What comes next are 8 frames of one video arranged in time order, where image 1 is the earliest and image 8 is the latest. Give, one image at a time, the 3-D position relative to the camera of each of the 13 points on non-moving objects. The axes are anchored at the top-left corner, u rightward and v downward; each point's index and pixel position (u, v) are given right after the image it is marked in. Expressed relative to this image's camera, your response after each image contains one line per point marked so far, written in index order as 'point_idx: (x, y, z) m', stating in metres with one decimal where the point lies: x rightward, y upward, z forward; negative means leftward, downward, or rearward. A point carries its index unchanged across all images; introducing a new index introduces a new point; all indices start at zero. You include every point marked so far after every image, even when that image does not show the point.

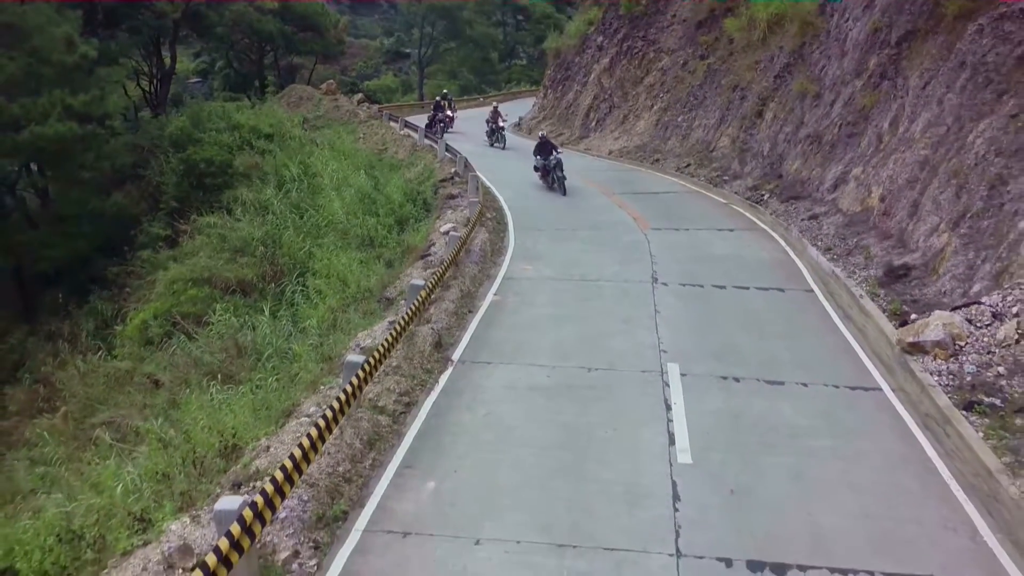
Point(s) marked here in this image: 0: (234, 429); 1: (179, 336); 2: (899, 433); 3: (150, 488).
0: (-2.4, -1.2, +9.2) m
1: (-5.3, -0.7, +16.5) m
2: (+3.1, -1.2, +8.5) m
3: (-2.7, -1.5, +8.0) m
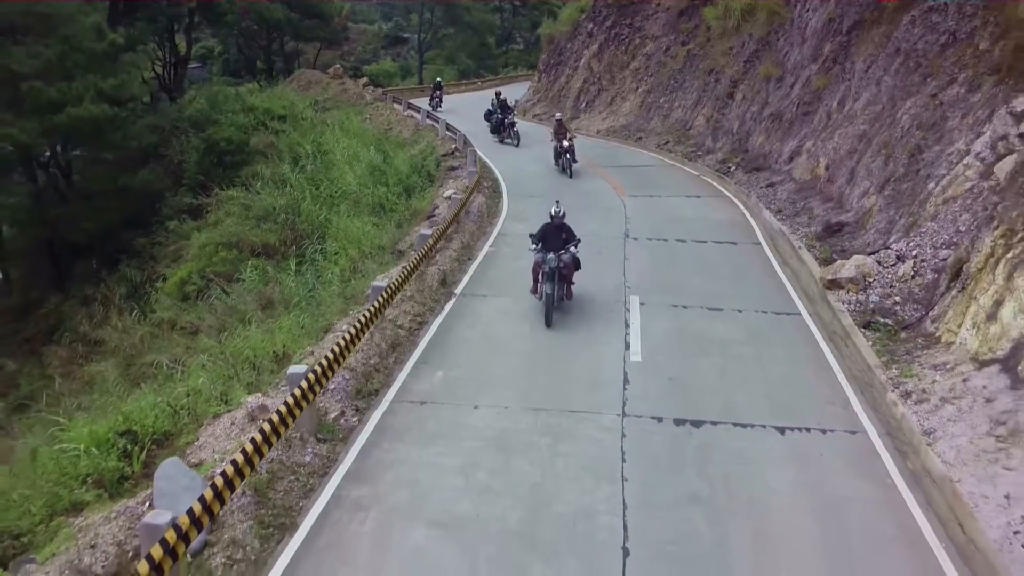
0: (-2.5, -0.6, +11.5) m
1: (-5.4, 0.0, +18.8) m
2: (+3.1, -0.6, +10.8) m
3: (-2.8, -0.9, +10.3) m
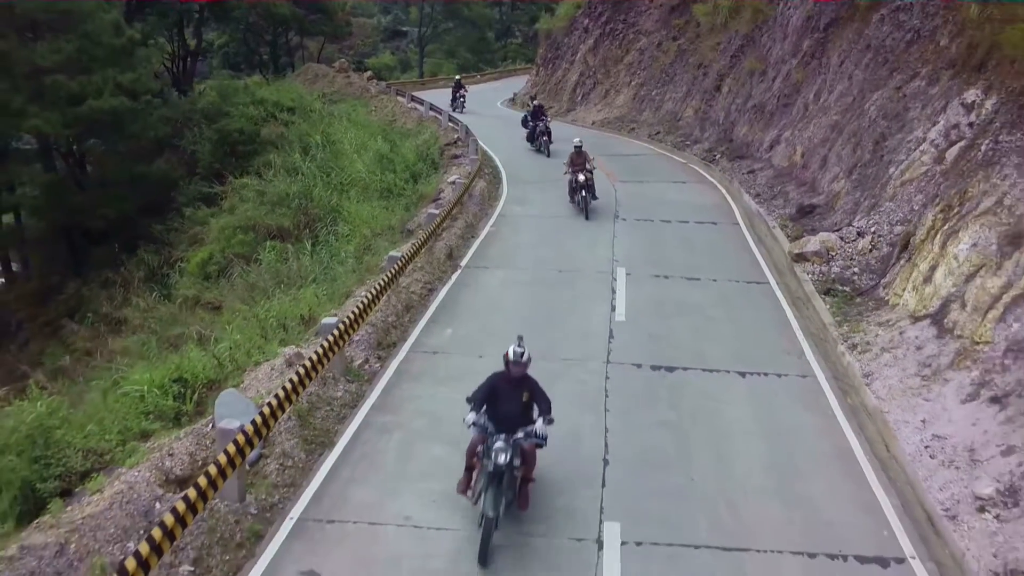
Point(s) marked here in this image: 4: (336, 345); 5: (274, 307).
0: (-2.5, -0.3, +12.9) m
1: (-5.4, +0.4, +20.2) m
2: (+3.0, -0.2, +12.2) m
3: (-2.8, -0.6, +11.7) m
4: (-1.6, -0.5, +9.4) m
5: (-3.3, -0.2, +14.4) m
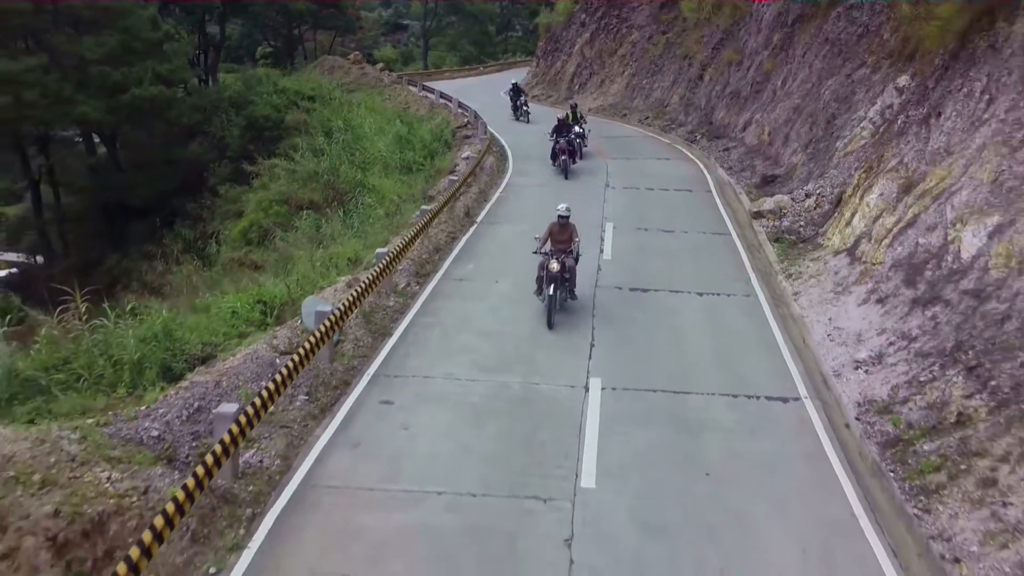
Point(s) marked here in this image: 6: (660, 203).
0: (-2.4, +0.5, +15.7) m
1: (-5.3, +1.2, +23.0) m
2: (+3.2, +0.5, +15.1) m
3: (-2.7, +0.2, +14.6) m
4: (-1.5, +0.2, +12.3) m
5: (-3.2, +0.6, +17.3) m
6: (+2.6, +1.5, +18.4) m
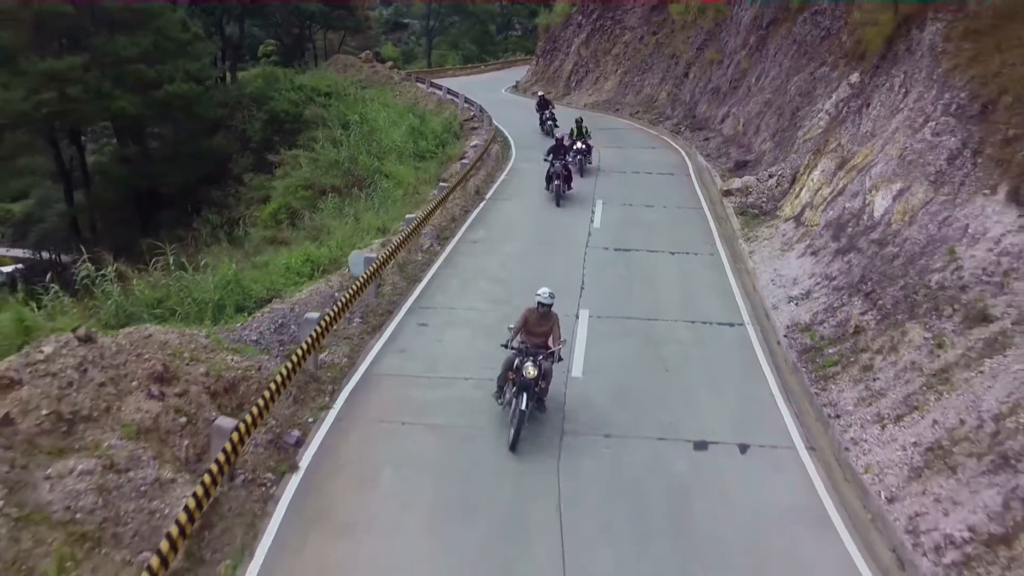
0: (-2.3, +1.1, +18.4) m
1: (-5.2, +1.8, +25.7) m
2: (+3.2, +1.1, +17.8) m
3: (-2.7, +0.8, +17.3) m
4: (-1.4, +0.8, +15.0) m
5: (-3.1, +1.2, +19.9) m
6: (+2.7, +2.1, +21.1) m
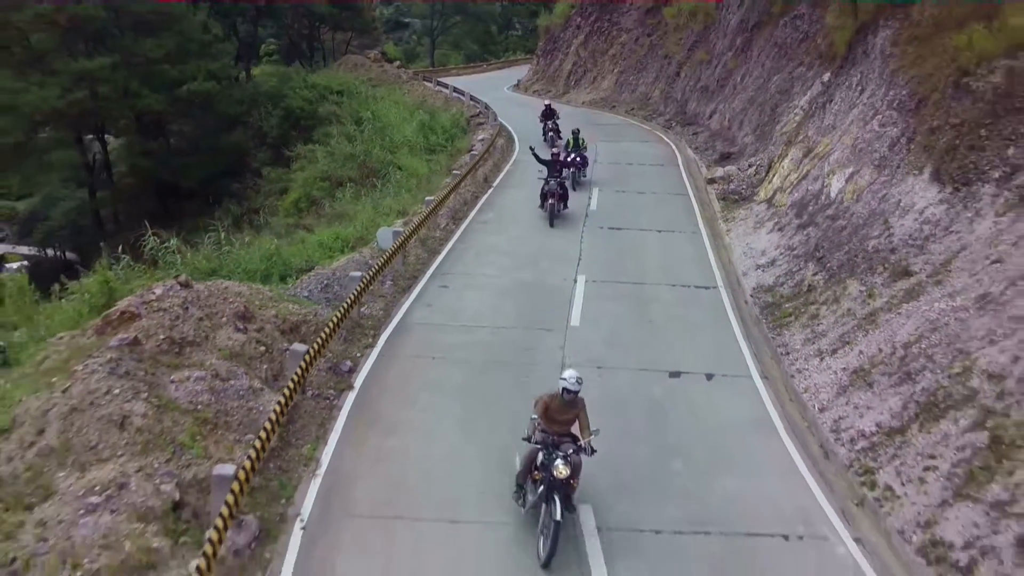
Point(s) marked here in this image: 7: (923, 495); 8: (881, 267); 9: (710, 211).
0: (-2.2, +1.5, +20.5) m
1: (-5.1, +2.2, +27.8) m
2: (+3.3, +1.5, +19.9) m
3: (-2.5, +1.2, +19.4) m
4: (-1.3, +1.3, +17.1) m
5: (-3.0, +1.6, +22.0) m
6: (+2.8, +2.5, +23.2) m
7: (+3.1, -1.6, +7.9) m
8: (+4.1, +0.2, +11.7) m
9: (+3.7, +1.4, +19.4) m
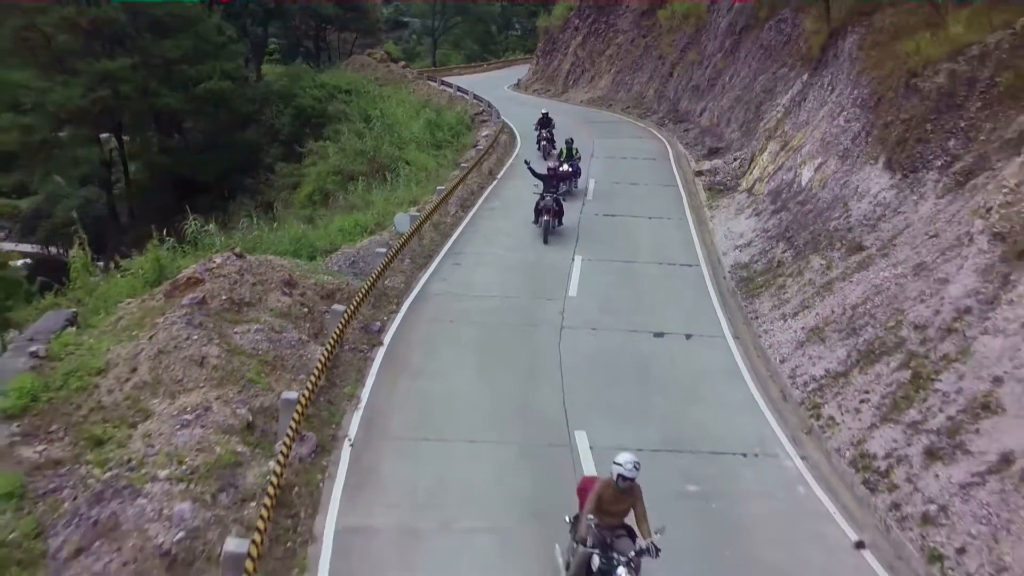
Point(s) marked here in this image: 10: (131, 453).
0: (-2.1, +1.8, +22.2) m
1: (-5.1, +2.6, +29.5) m
2: (+3.4, +1.9, +21.6) m
3: (-2.5, +1.5, +21.1) m
4: (-1.2, +1.6, +18.8) m
5: (-2.9, +1.9, +23.8) m
6: (+2.8, +2.9, +24.9) m
7: (+3.2, -1.2, +9.7) m
8: (+4.2, +0.6, +13.4) m
9: (+3.7, +1.8, +21.1) m
10: (-3.0, -1.3, +8.3) m
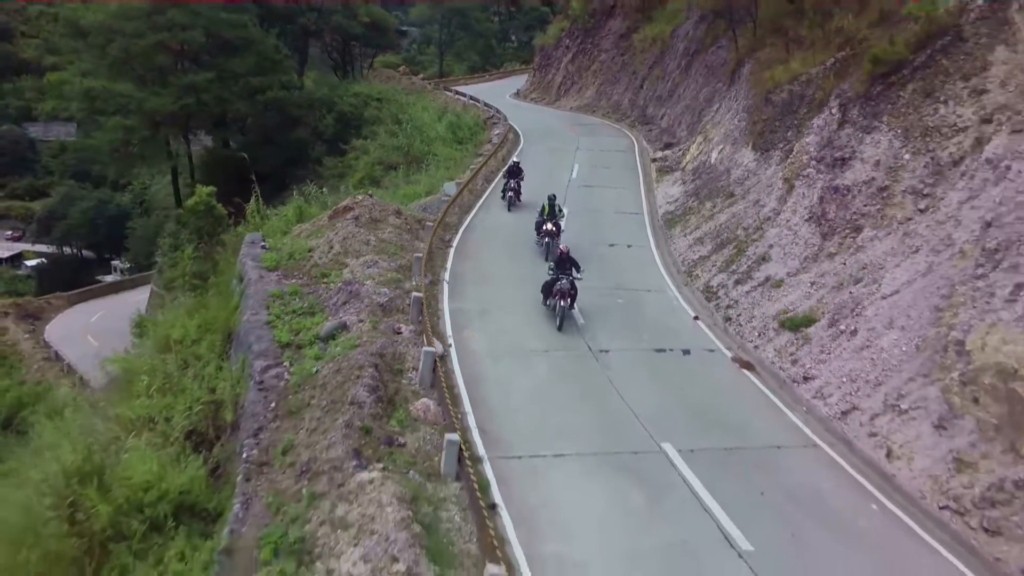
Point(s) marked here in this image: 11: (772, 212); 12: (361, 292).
0: (-1.9, +3.2, +31.0) m
1: (-4.9, +3.9, +38.3) m
2: (+3.6, +3.3, +30.4) m
3: (-2.3, +2.9, +29.9) m
4: (-1.0, +3.0, +27.6) m
5: (-2.7, +3.3, +32.5) m
6: (+3.0, +4.2, +33.7) m
7: (+3.5, +0.2, +18.5) m
8: (+4.4, +2.0, +22.2) m
9: (+4.0, +3.1, +29.9) m
10: (-2.7, +0.2, +17.1) m
11: (+4.6, +1.3, +18.5) m
12: (-2.3, -0.1, +15.9) m
